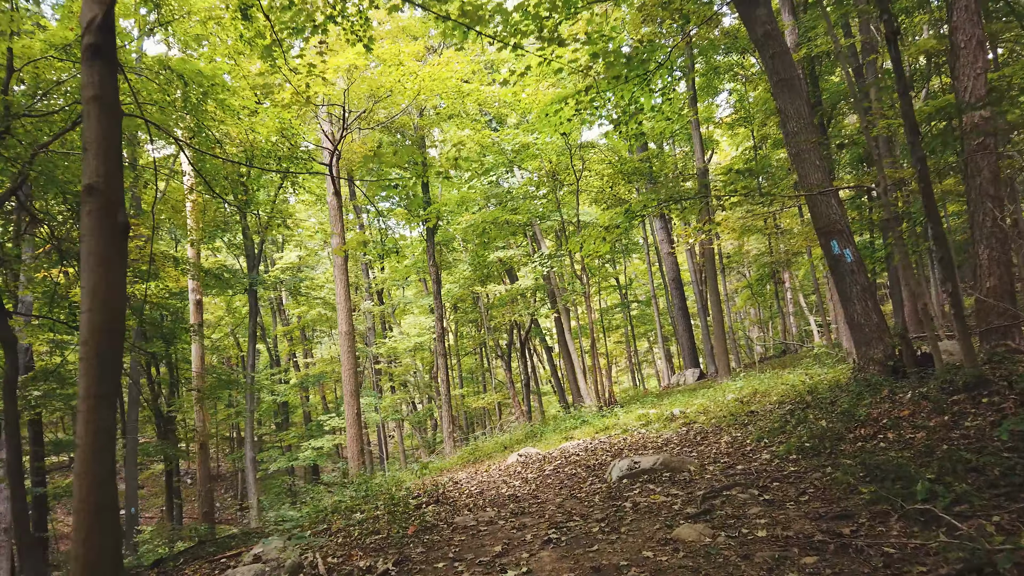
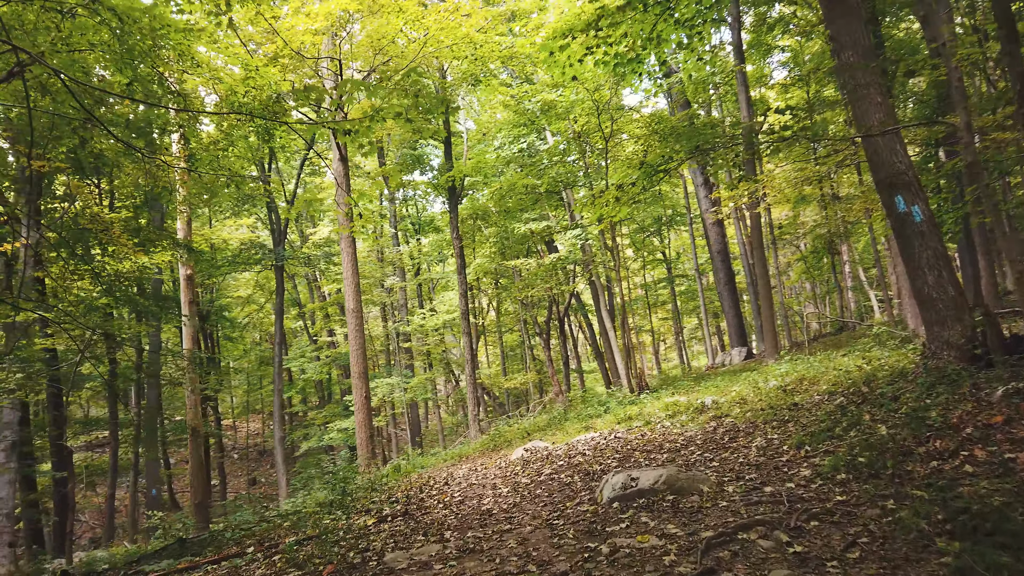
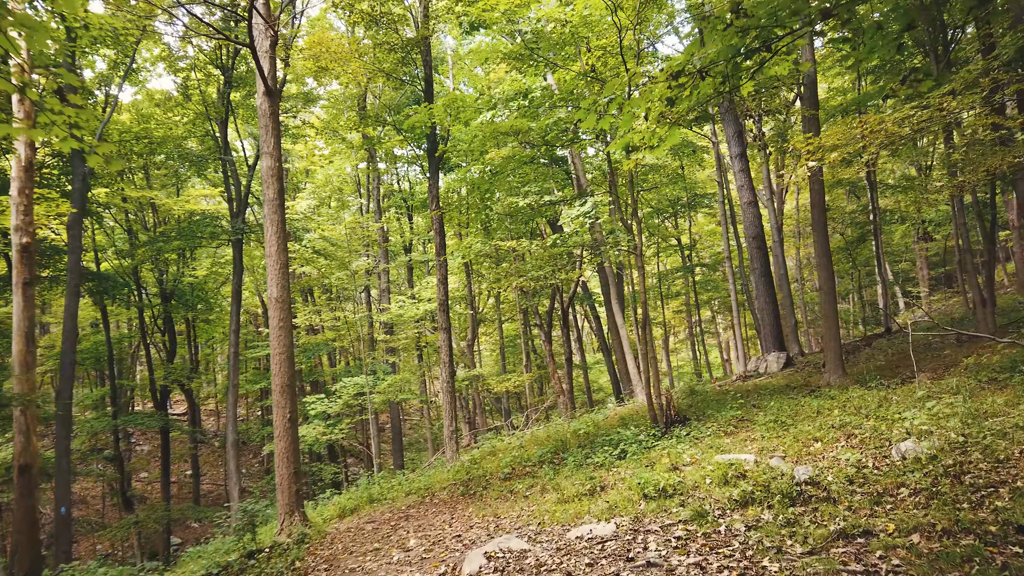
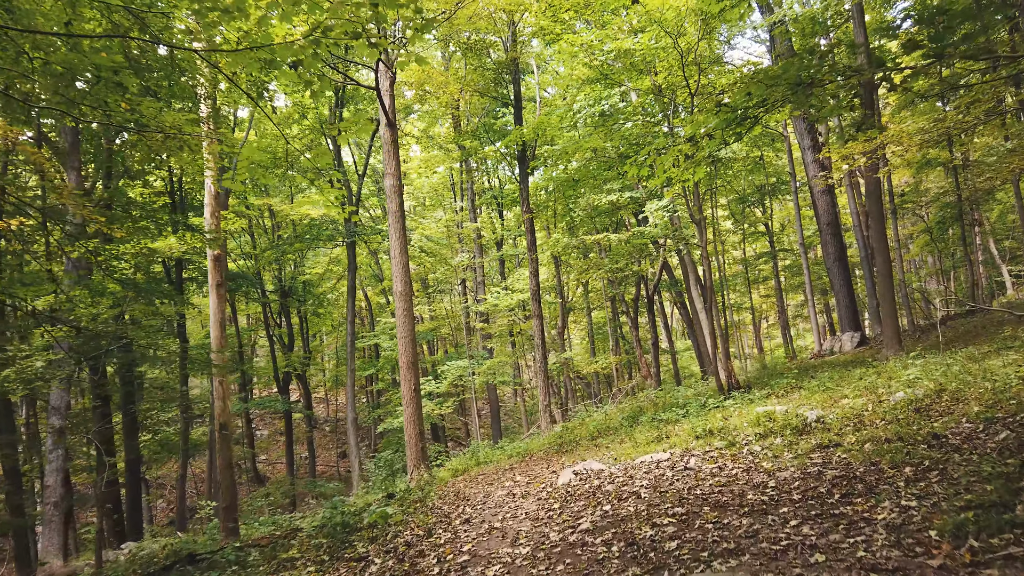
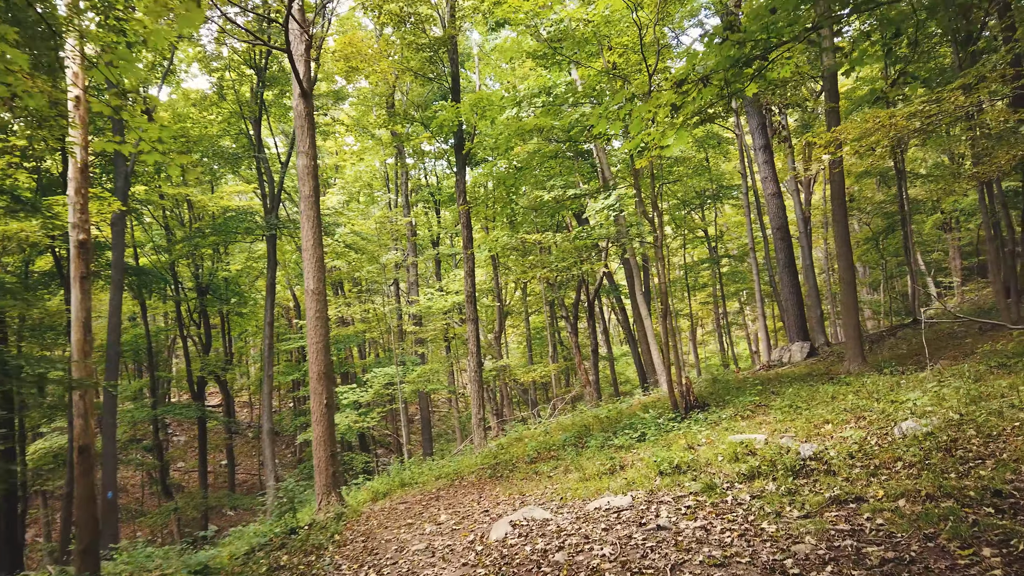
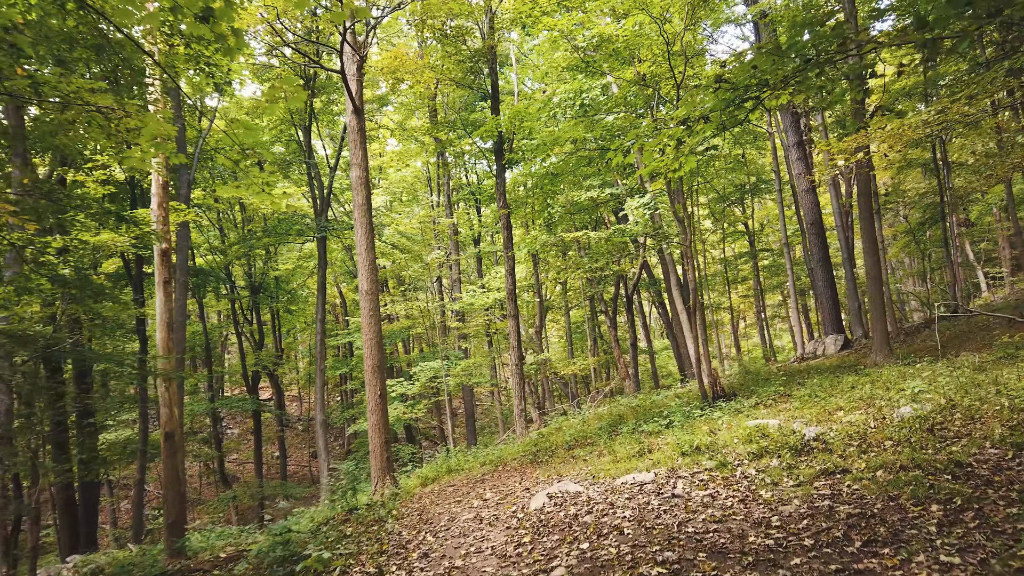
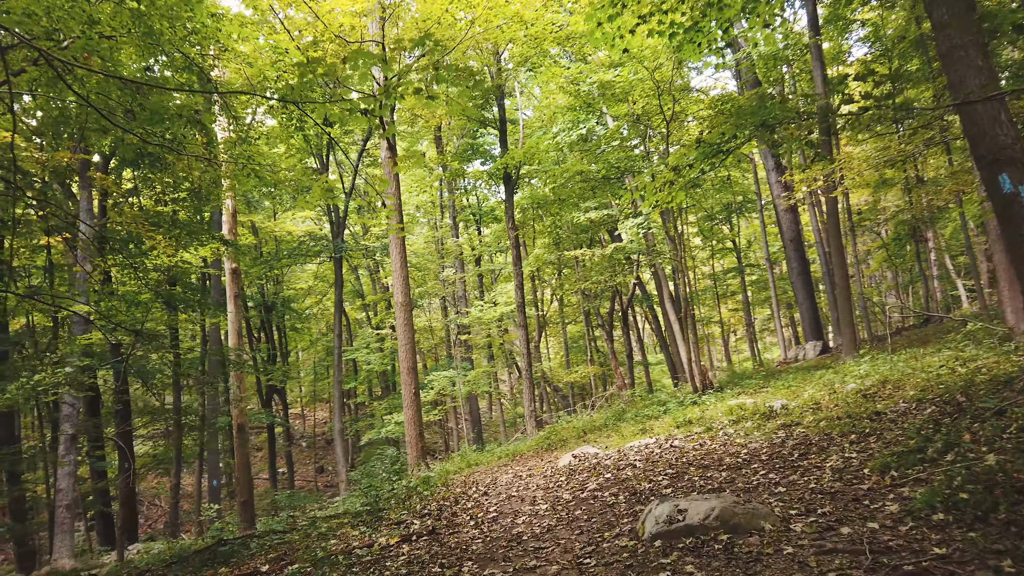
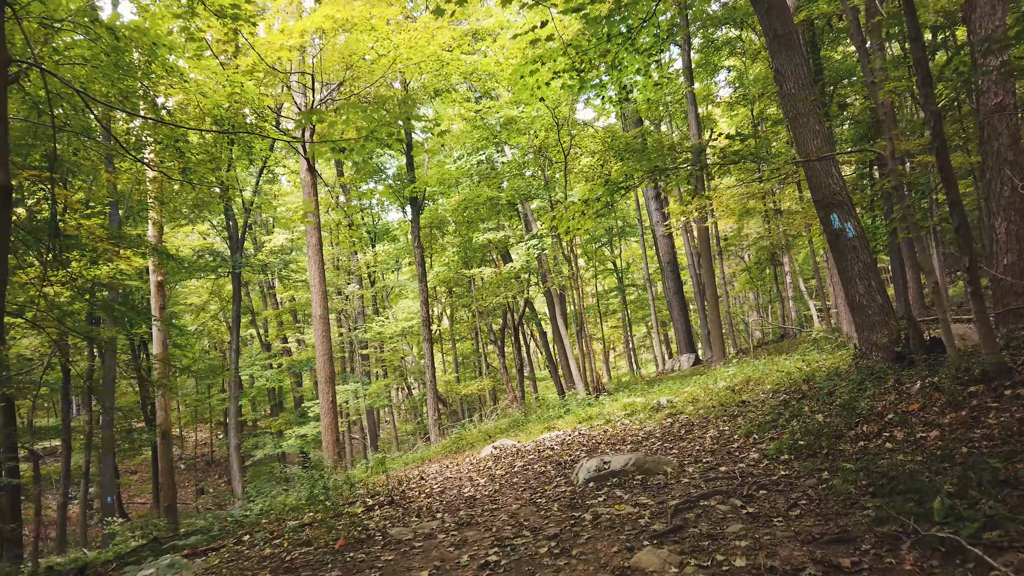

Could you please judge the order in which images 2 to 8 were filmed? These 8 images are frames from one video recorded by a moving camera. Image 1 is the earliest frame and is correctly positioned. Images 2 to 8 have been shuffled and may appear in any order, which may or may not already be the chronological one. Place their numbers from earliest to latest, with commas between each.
8, 2, 7, 4, 6, 5, 3
